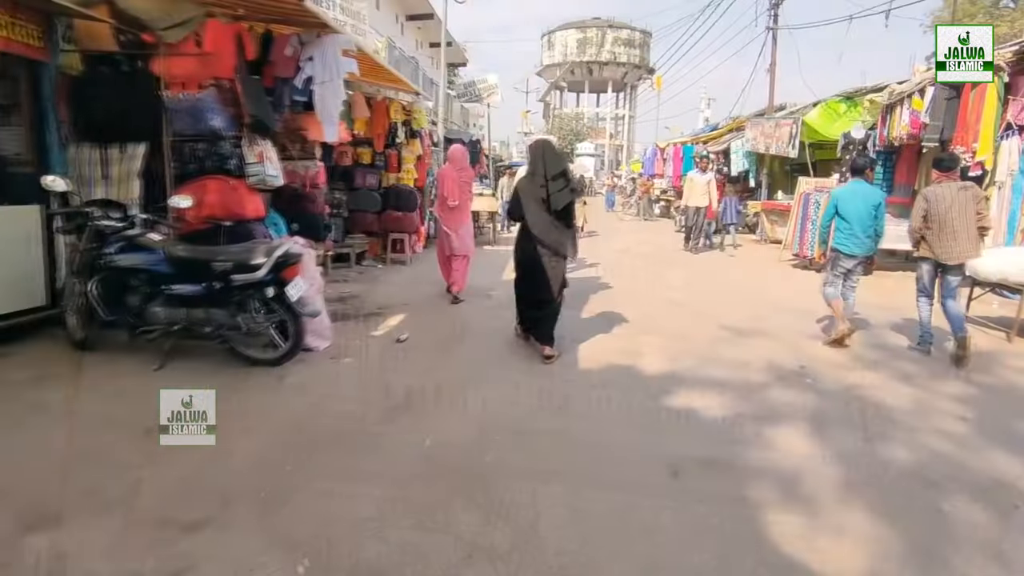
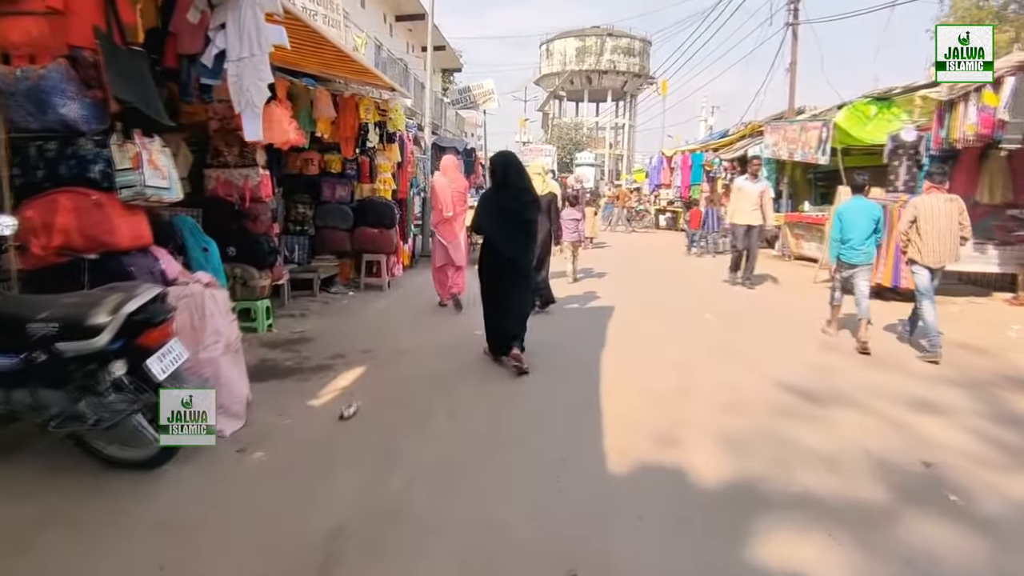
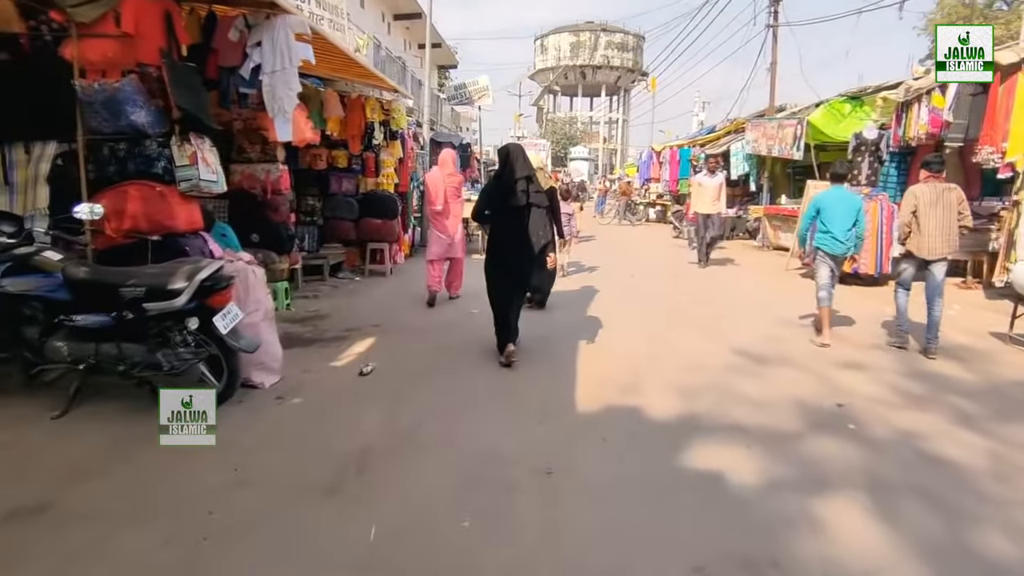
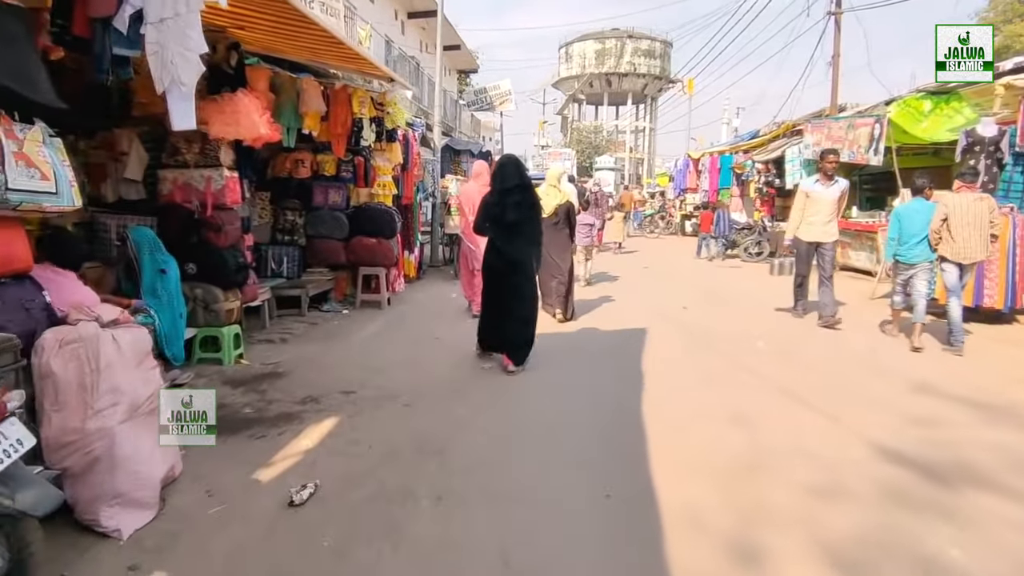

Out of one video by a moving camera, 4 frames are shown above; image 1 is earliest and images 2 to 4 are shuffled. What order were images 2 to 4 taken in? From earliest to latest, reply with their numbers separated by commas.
3, 2, 4
